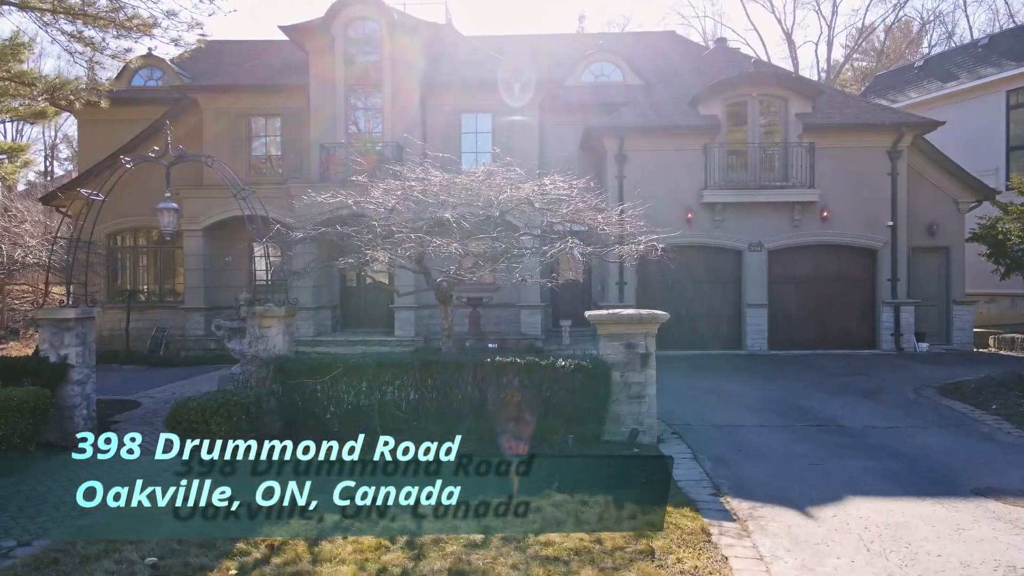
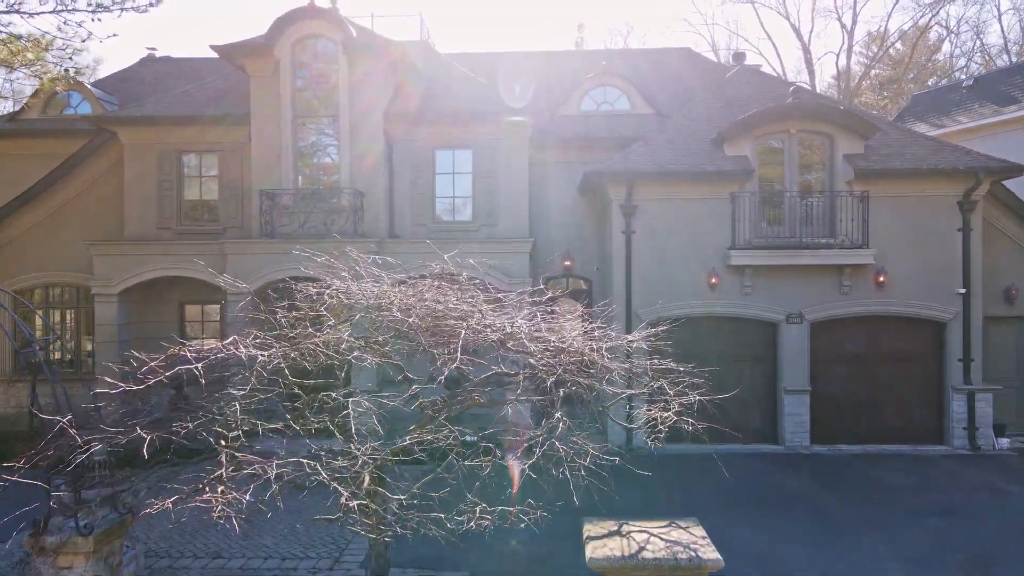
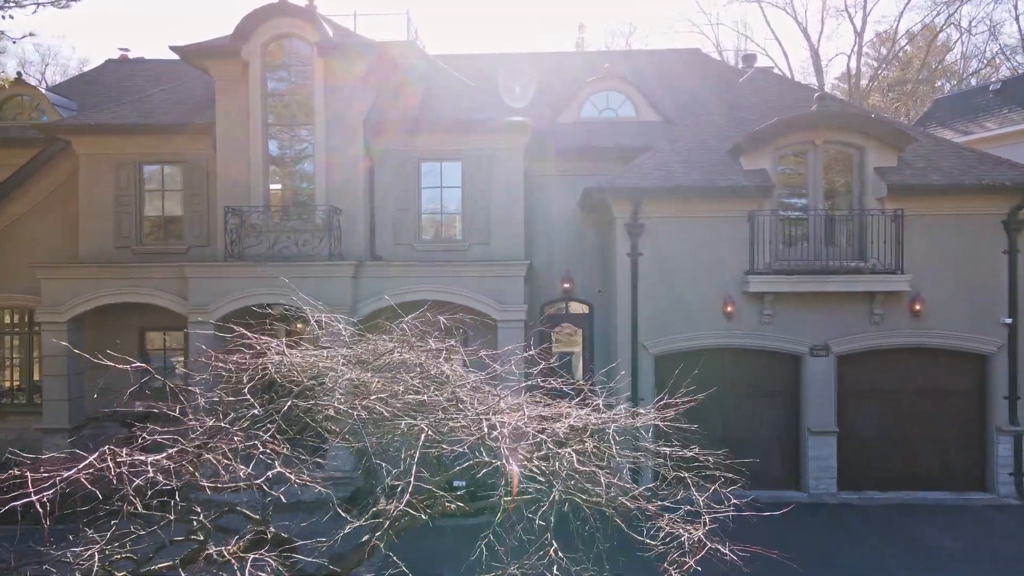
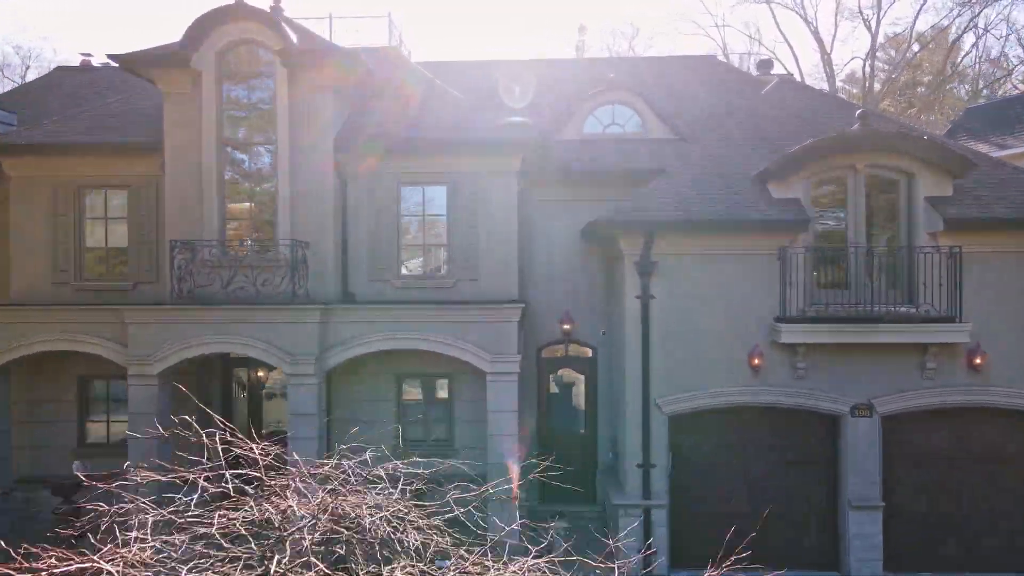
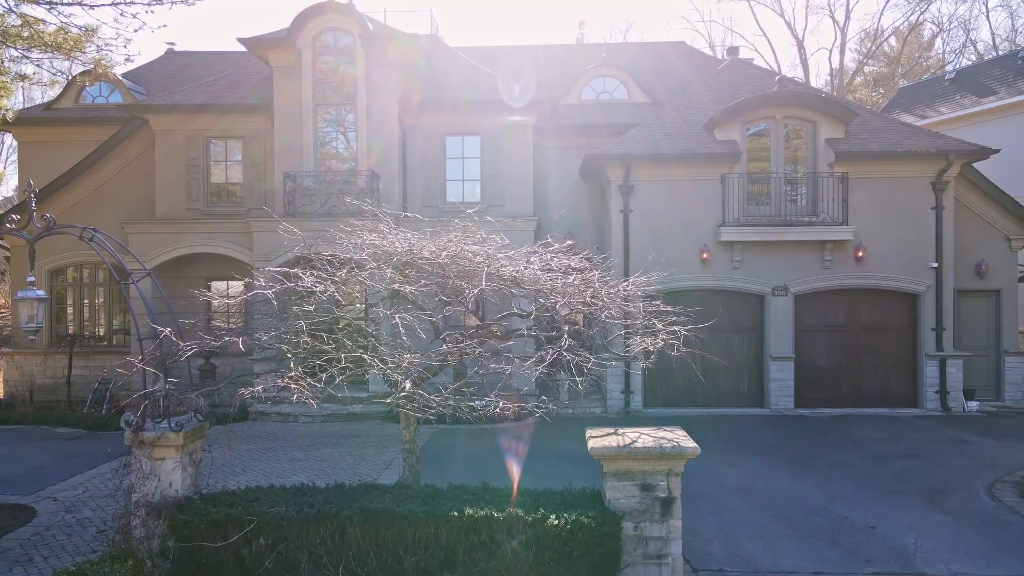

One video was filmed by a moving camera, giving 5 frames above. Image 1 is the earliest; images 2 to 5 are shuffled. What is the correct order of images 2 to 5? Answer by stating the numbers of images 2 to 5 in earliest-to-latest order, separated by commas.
5, 2, 3, 4
